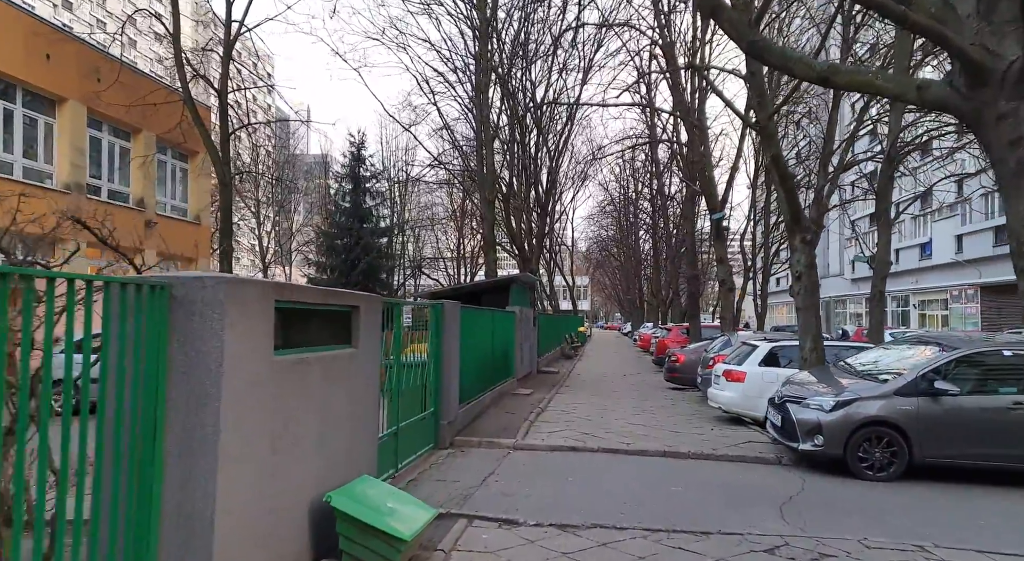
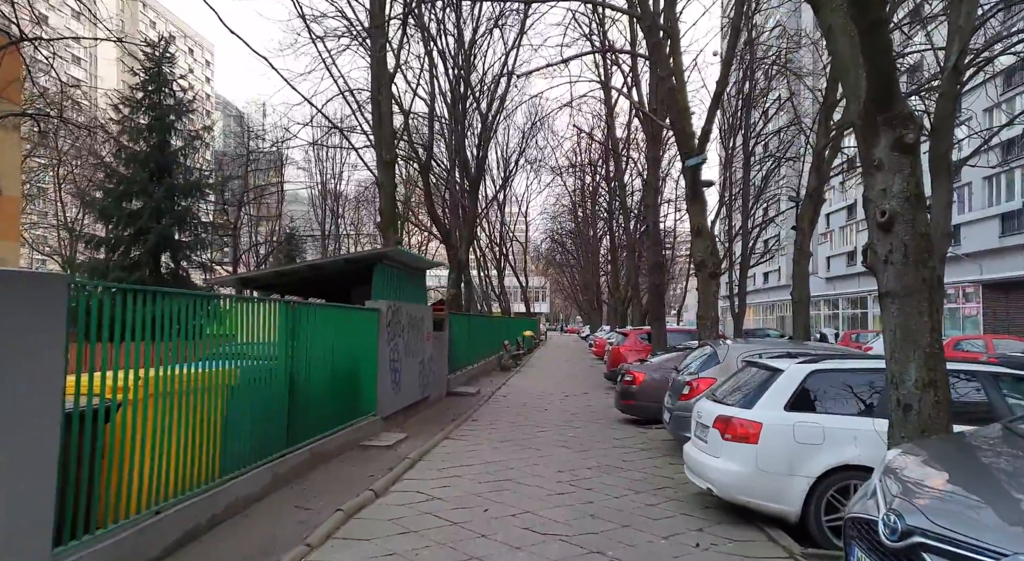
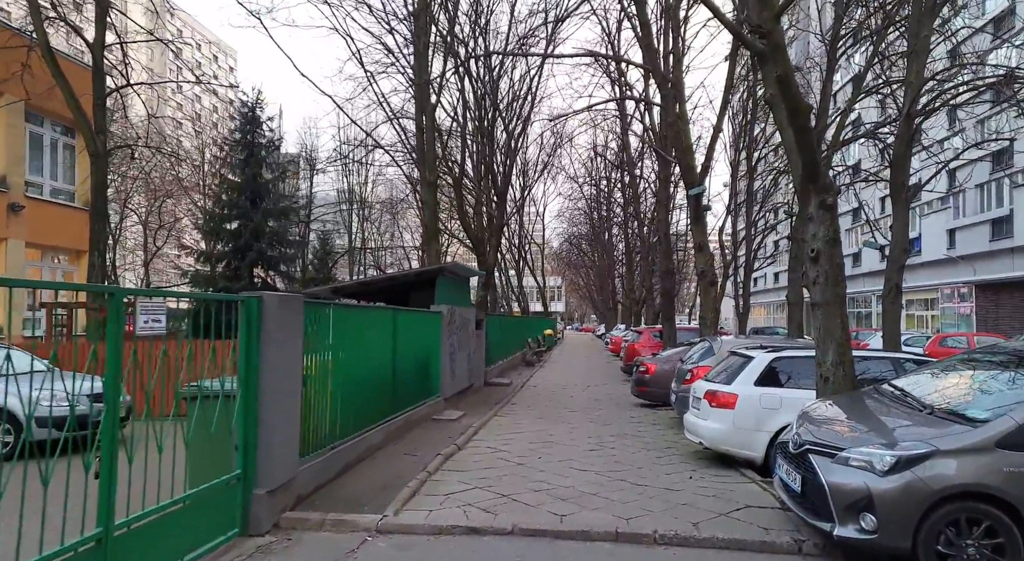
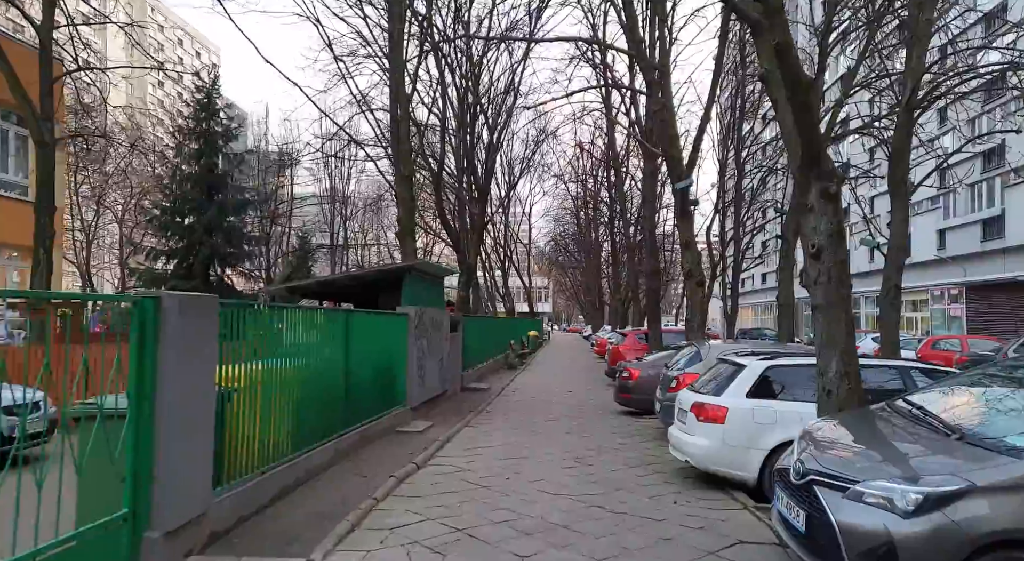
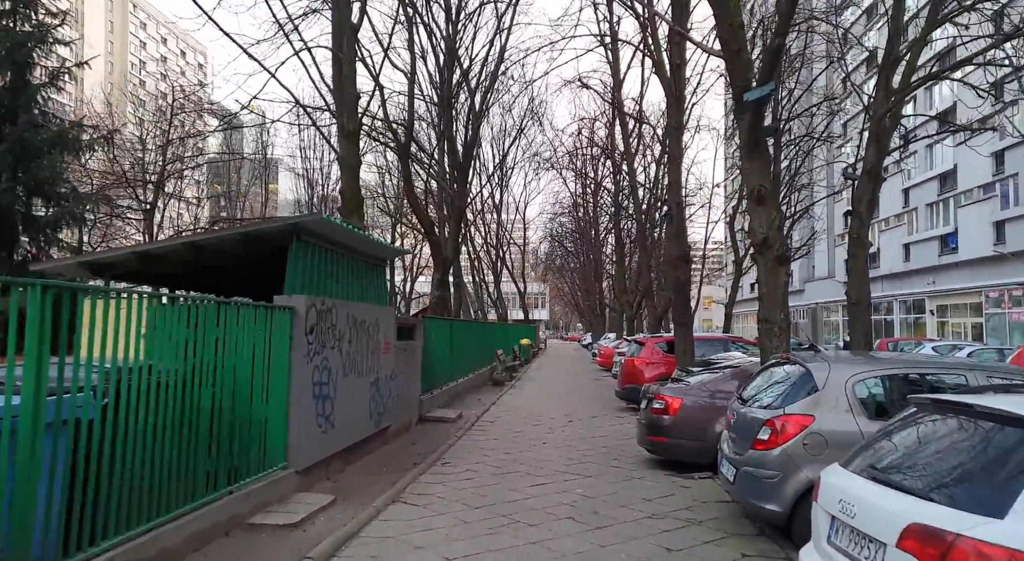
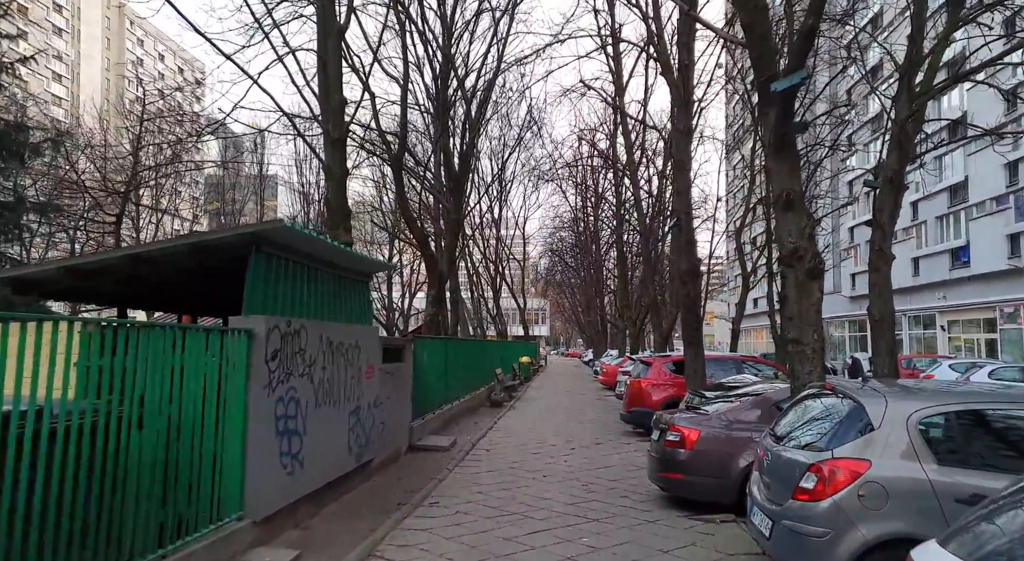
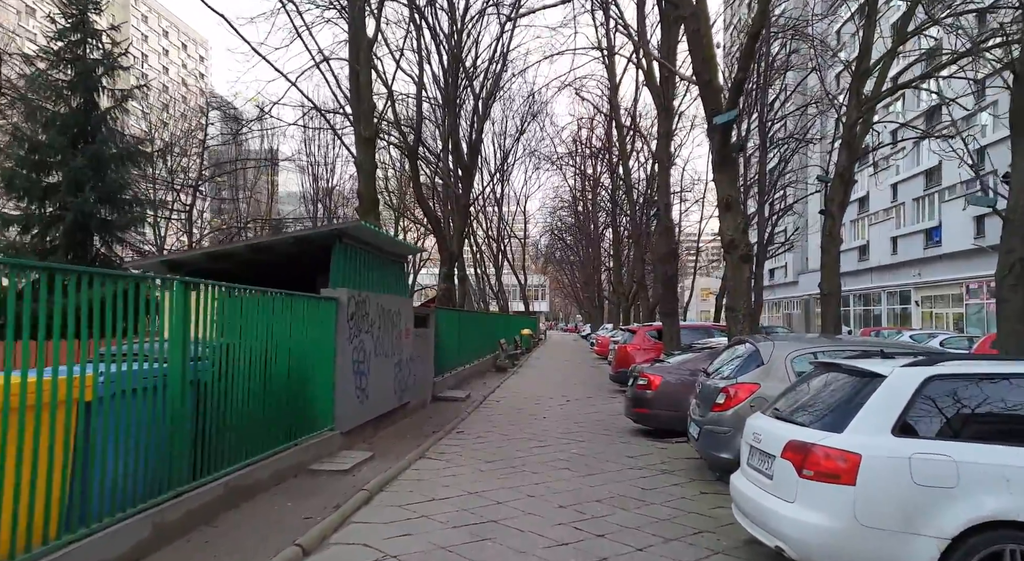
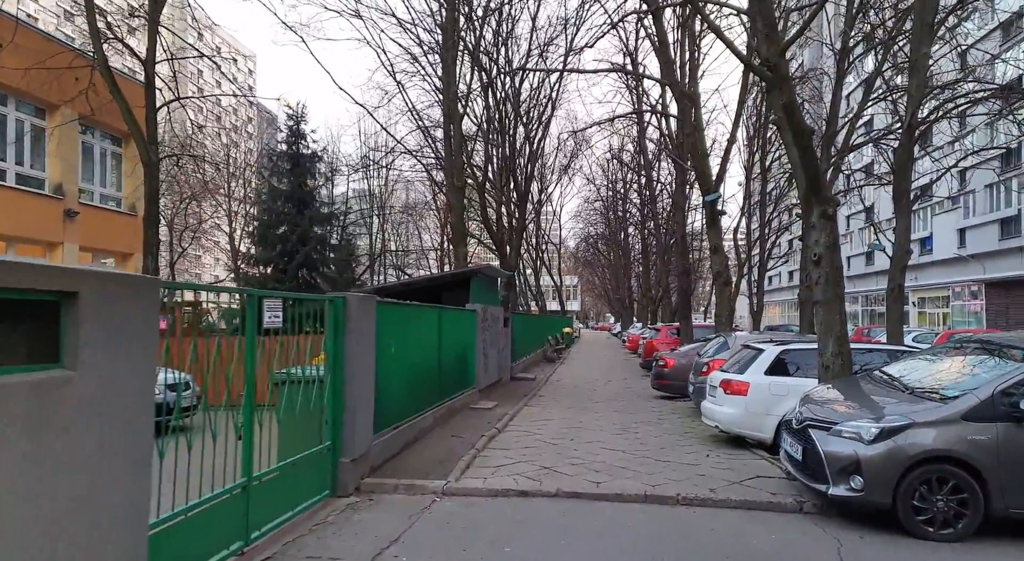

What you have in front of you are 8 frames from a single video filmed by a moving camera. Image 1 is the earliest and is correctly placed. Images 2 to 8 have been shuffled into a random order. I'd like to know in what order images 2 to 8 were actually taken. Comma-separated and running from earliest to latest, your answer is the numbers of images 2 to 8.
8, 3, 4, 2, 7, 5, 6
